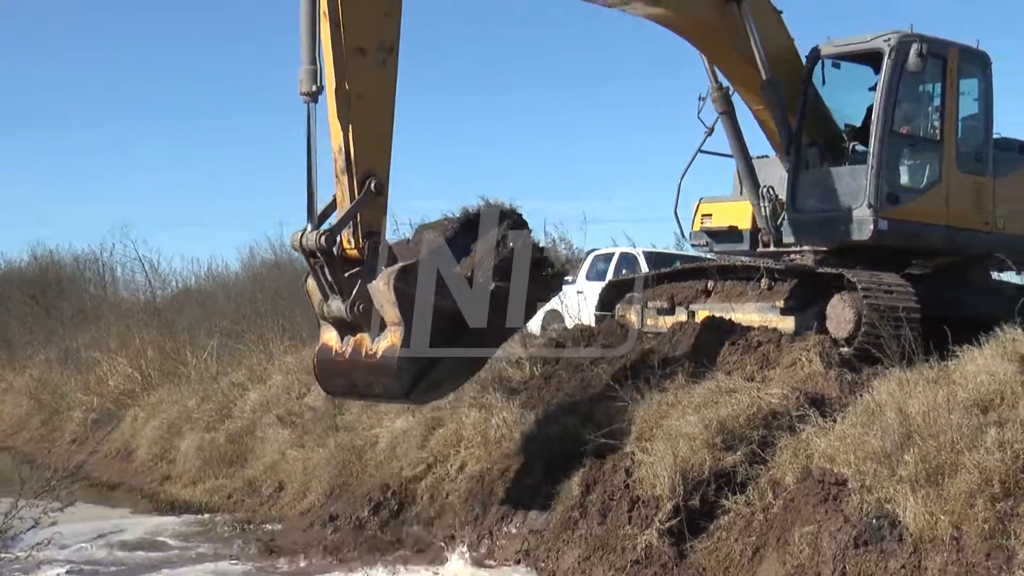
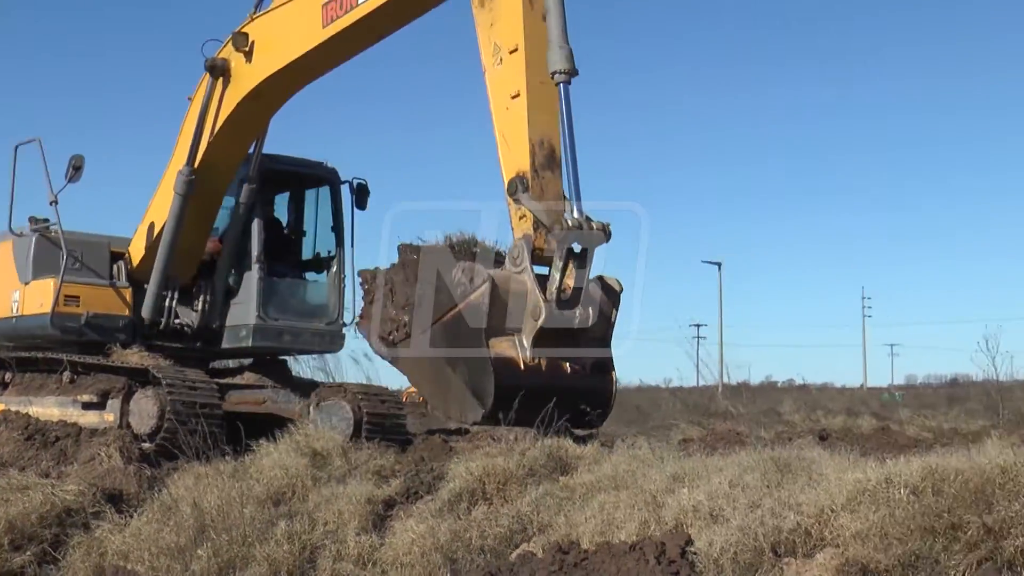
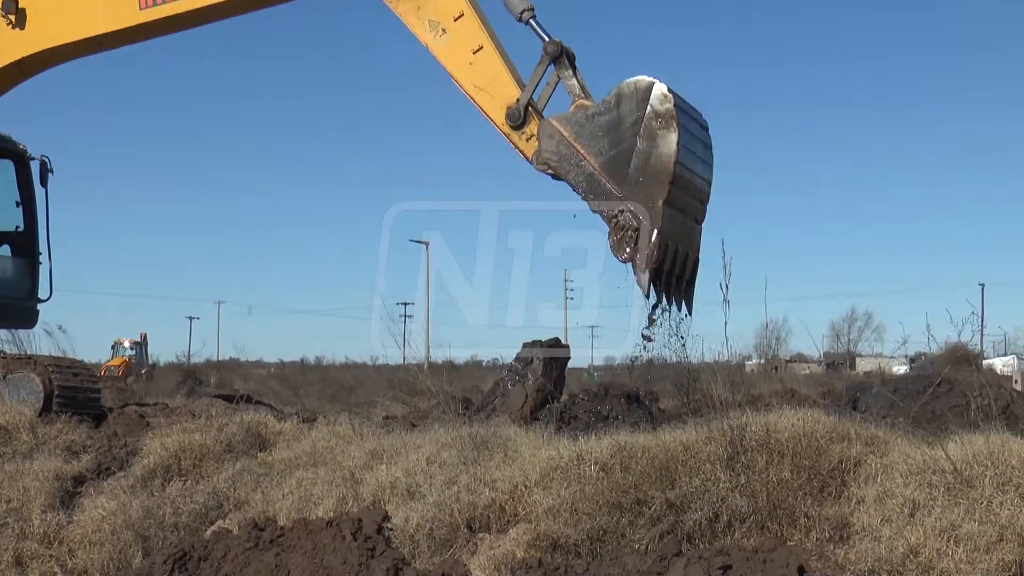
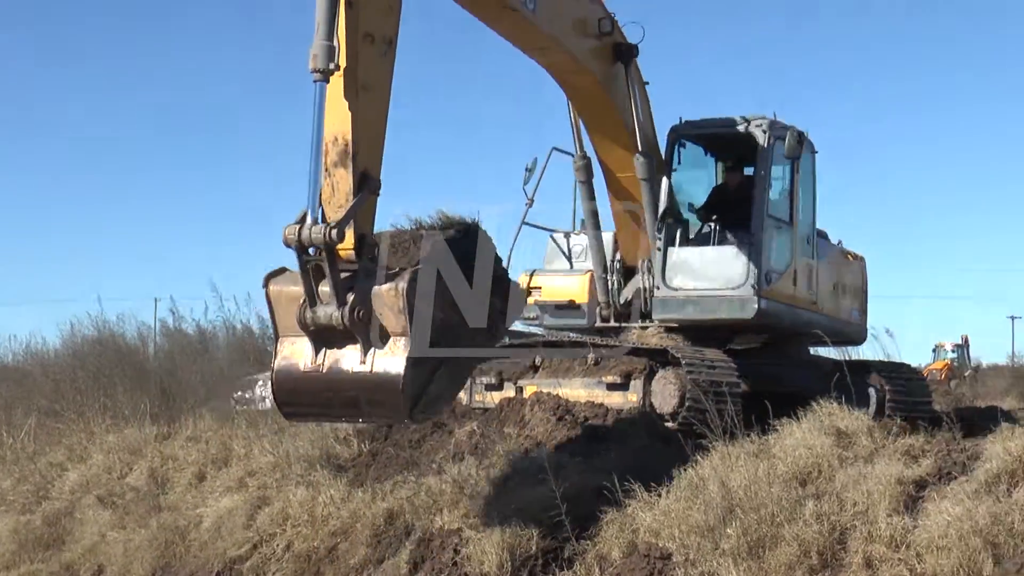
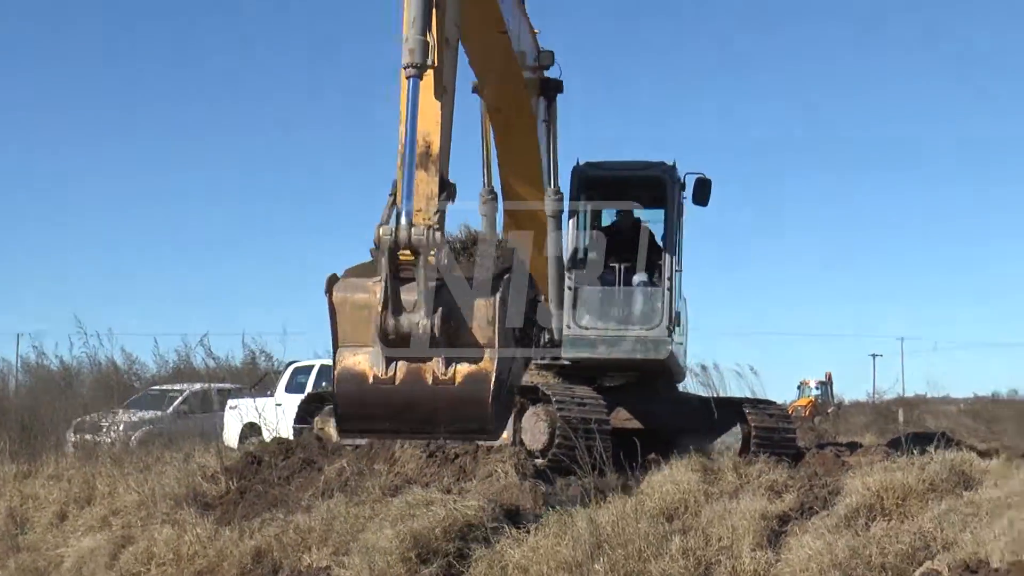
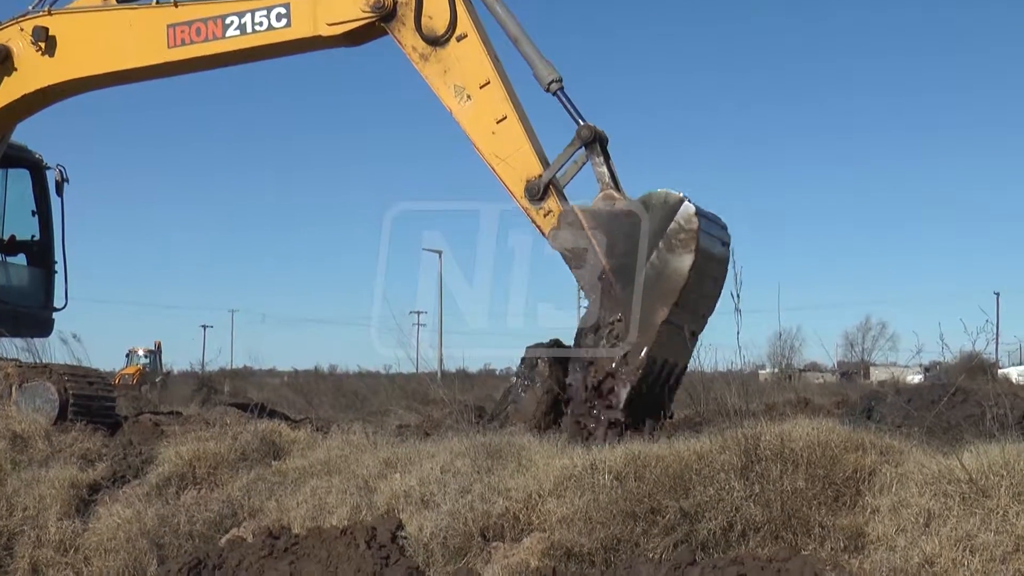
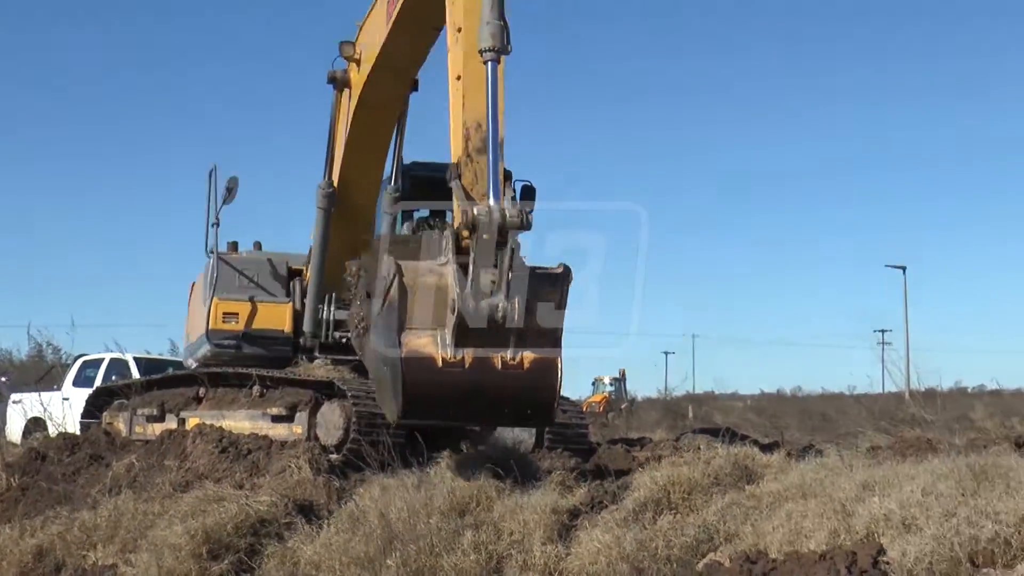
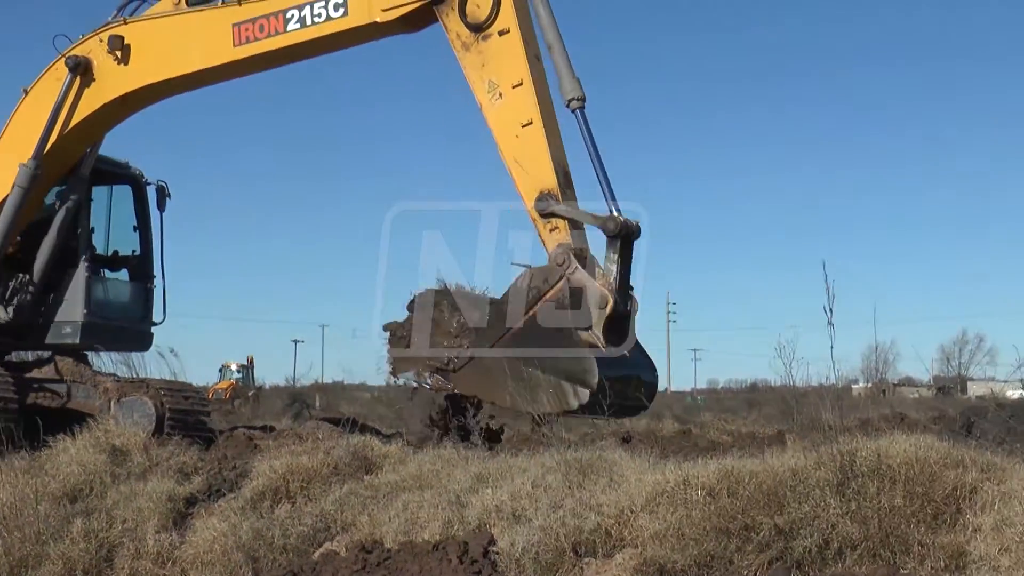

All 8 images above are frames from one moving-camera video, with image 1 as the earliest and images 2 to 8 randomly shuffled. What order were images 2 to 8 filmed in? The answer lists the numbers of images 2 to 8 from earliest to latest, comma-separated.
4, 5, 7, 2, 8, 6, 3
